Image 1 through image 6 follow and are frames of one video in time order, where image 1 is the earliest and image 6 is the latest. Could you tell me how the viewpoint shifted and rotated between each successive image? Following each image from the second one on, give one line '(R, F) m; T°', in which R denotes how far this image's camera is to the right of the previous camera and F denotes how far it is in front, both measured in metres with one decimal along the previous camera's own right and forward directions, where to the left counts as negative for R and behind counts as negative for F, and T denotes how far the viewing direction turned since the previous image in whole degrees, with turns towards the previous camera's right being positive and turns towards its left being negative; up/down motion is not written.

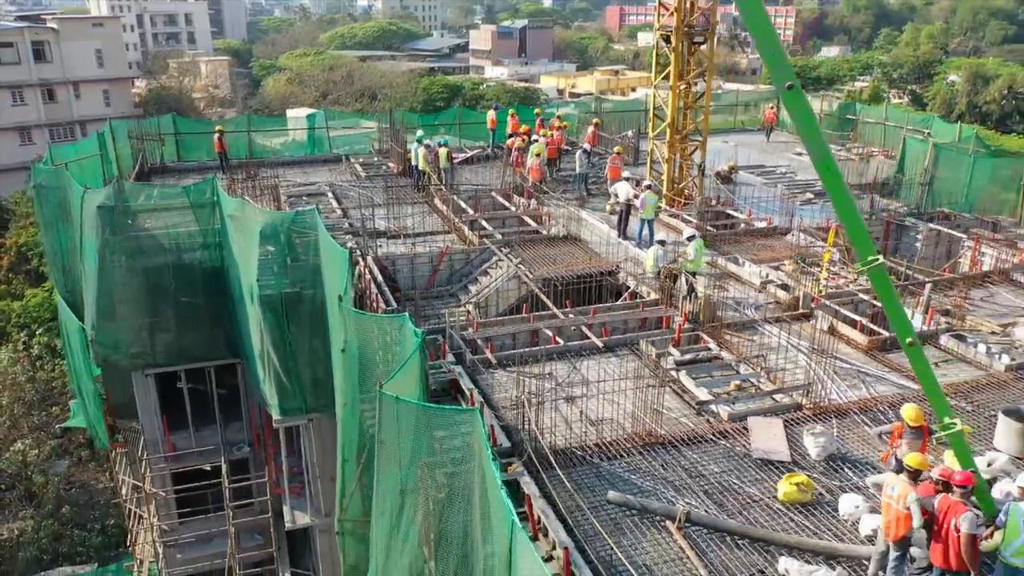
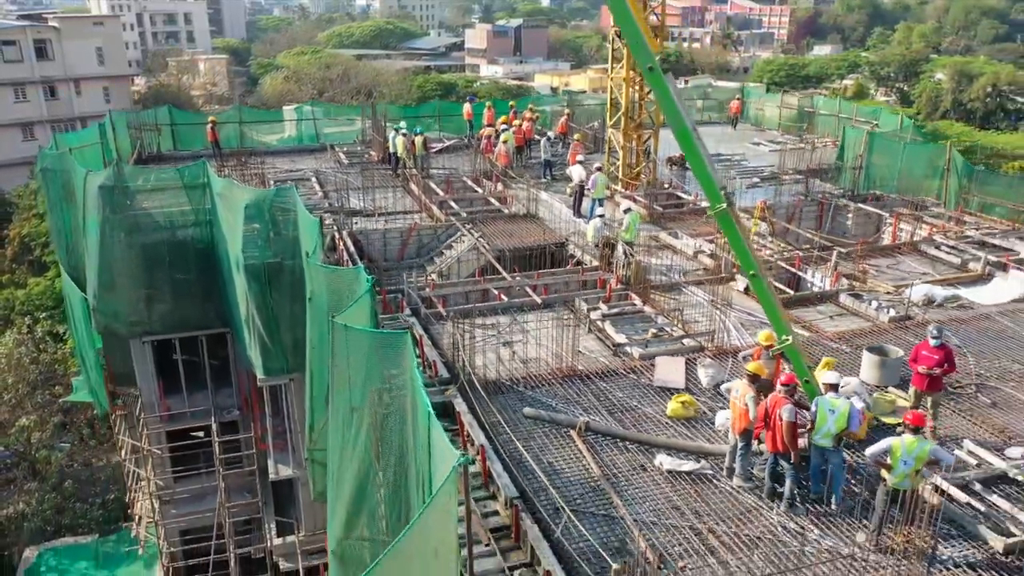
(+0.7, -1.4) m; 0°
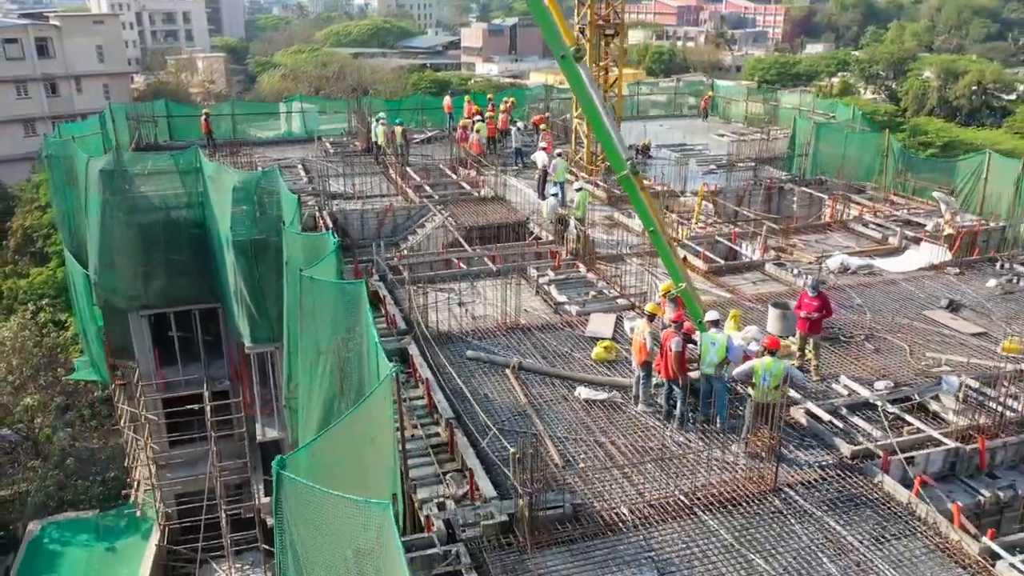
(+0.7, -1.3) m; 0°
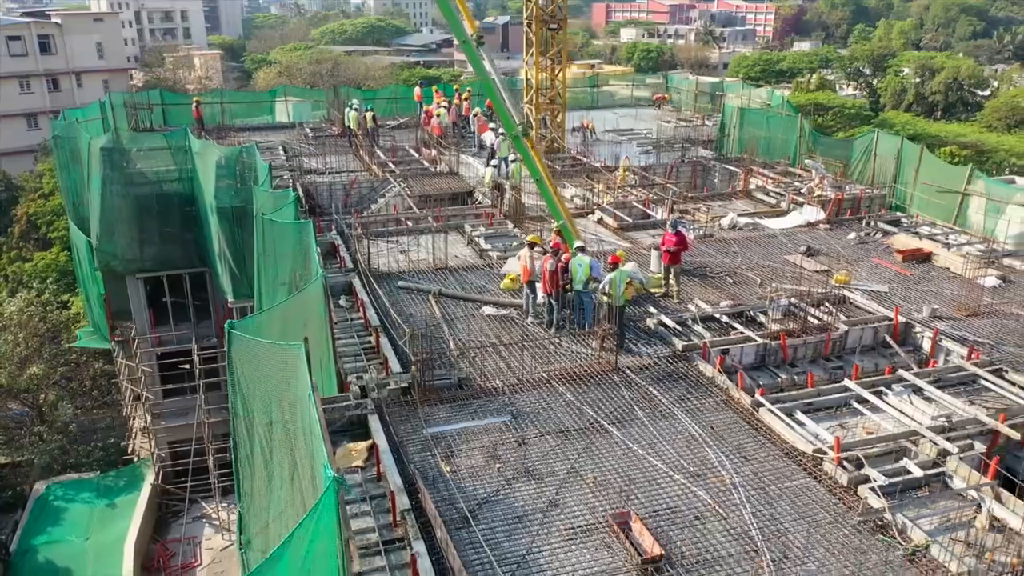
(+1.2, -2.3) m; 0°
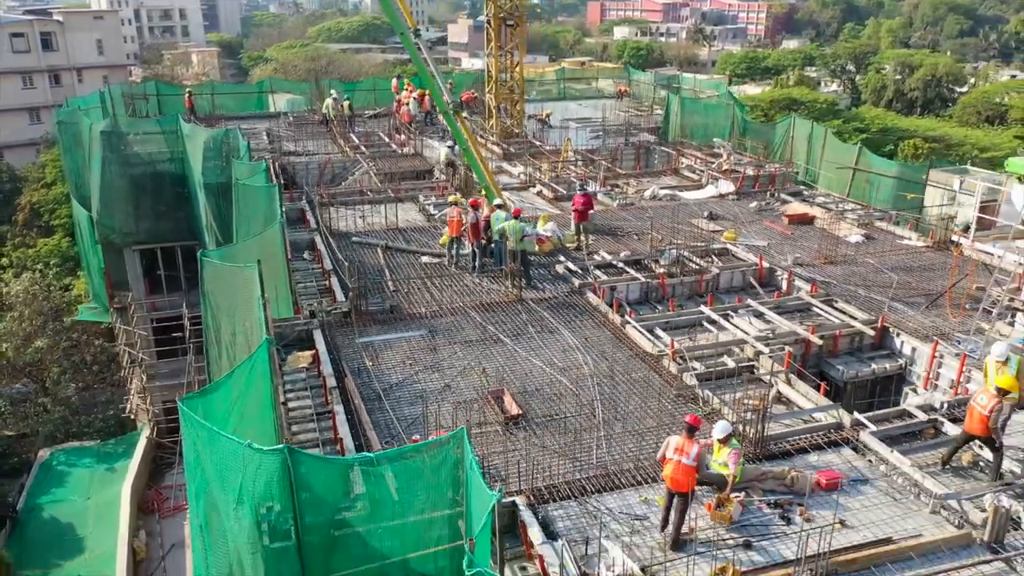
(+1.2, -2.1) m; 0°
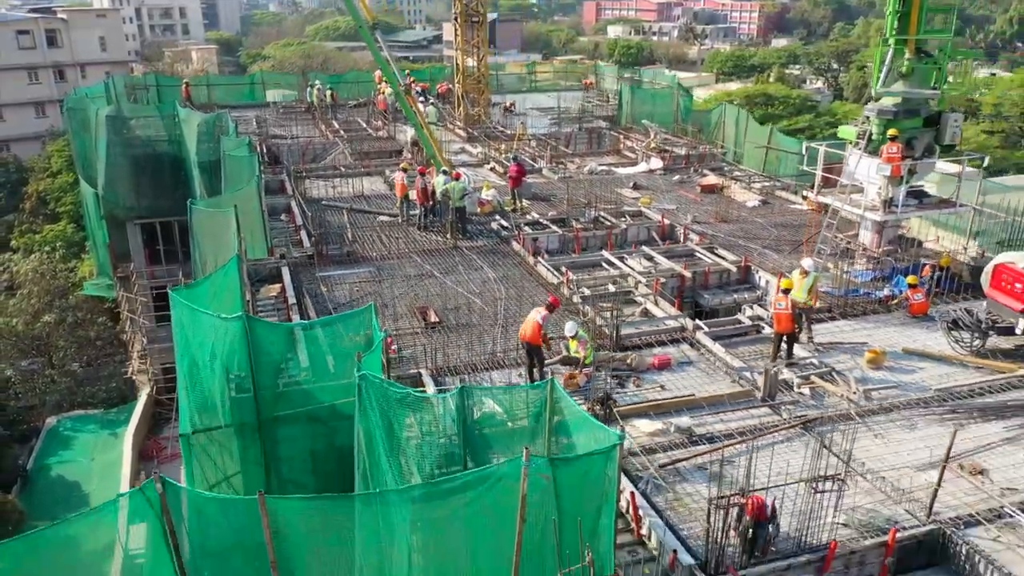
(+1.2, -2.4) m; 0°
